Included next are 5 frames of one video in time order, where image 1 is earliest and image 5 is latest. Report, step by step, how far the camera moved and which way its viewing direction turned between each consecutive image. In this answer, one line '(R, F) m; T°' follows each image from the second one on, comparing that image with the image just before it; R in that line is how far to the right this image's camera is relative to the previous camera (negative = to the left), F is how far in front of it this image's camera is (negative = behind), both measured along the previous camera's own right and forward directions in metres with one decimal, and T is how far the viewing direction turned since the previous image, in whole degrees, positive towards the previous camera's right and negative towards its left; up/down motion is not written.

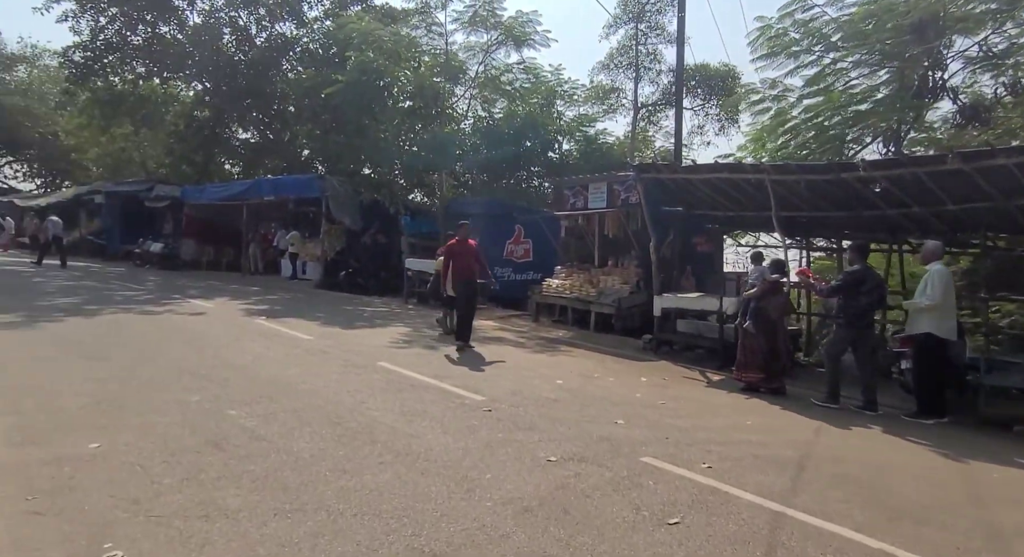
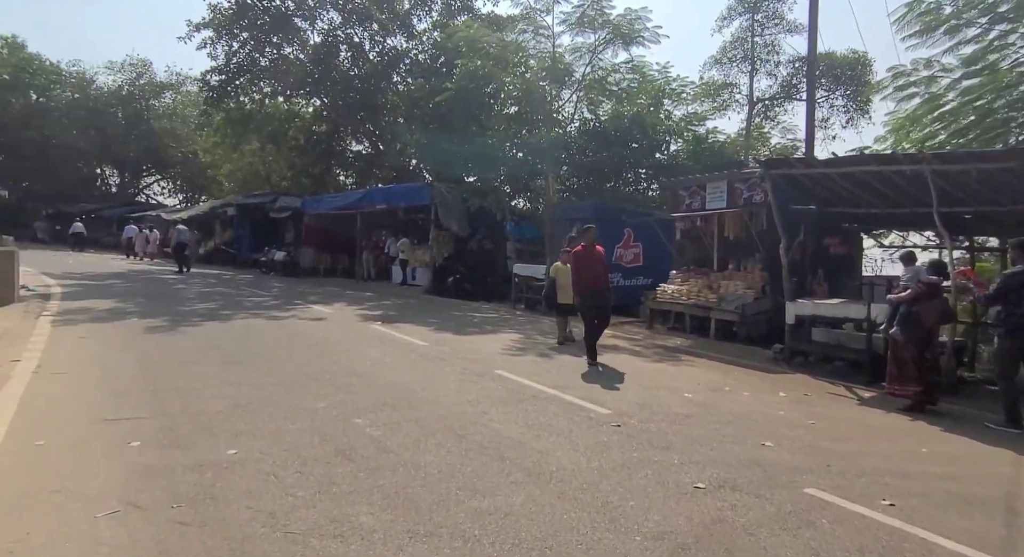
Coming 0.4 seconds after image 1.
(-0.2, +0.3) m; -9°
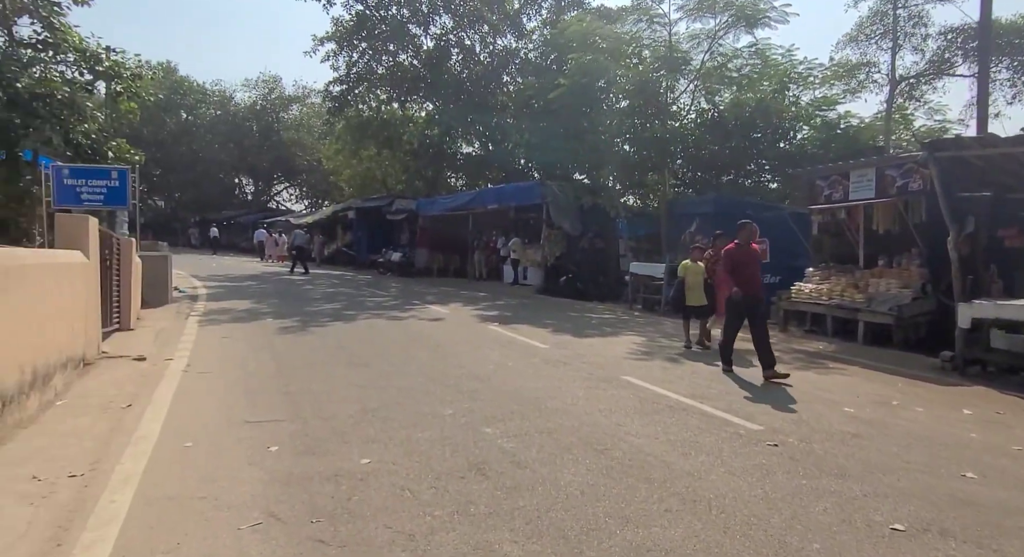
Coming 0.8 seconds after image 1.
(-0.2, +0.3) m; -9°
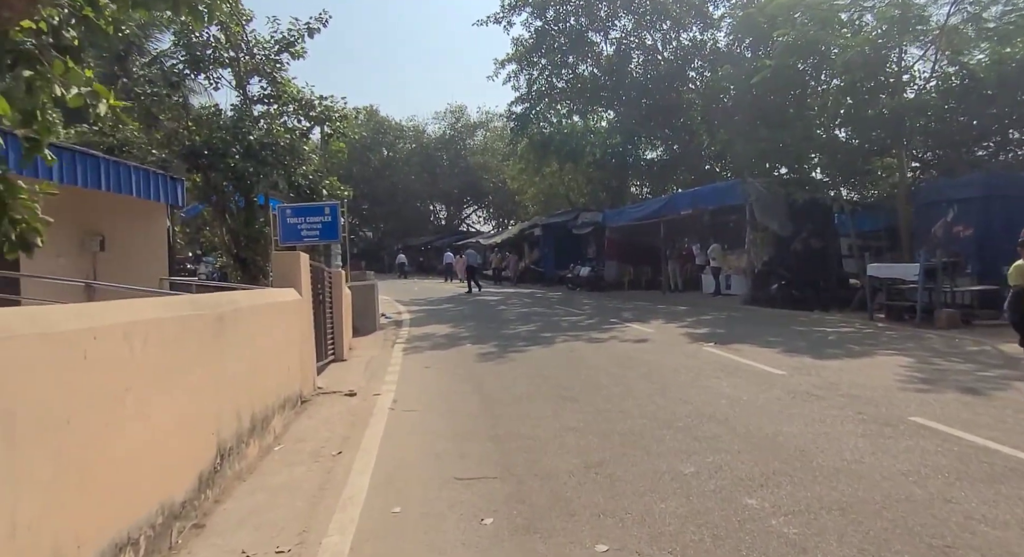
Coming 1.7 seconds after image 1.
(-0.4, +0.9) m; -16°
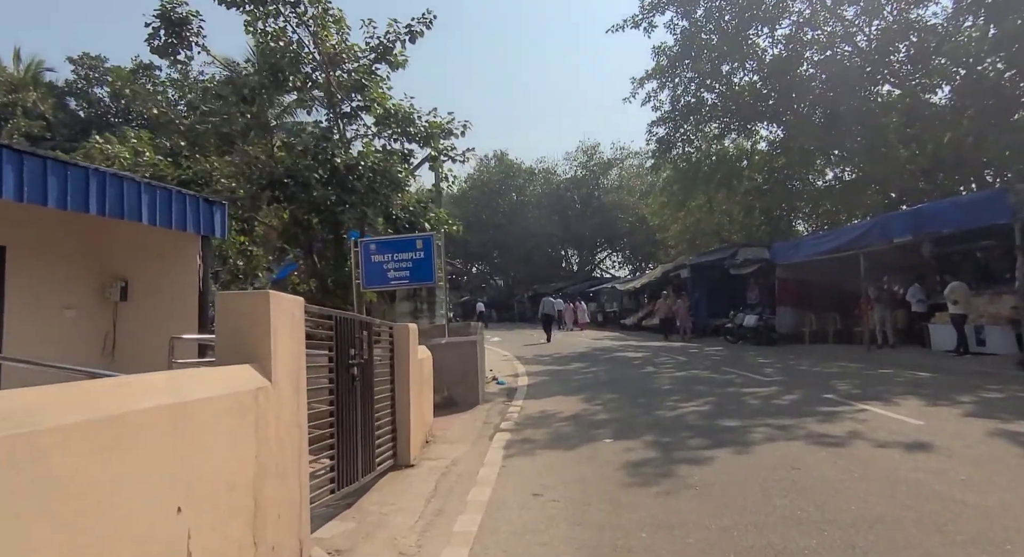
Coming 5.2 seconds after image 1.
(-0.3, +4.5) m; -12°
